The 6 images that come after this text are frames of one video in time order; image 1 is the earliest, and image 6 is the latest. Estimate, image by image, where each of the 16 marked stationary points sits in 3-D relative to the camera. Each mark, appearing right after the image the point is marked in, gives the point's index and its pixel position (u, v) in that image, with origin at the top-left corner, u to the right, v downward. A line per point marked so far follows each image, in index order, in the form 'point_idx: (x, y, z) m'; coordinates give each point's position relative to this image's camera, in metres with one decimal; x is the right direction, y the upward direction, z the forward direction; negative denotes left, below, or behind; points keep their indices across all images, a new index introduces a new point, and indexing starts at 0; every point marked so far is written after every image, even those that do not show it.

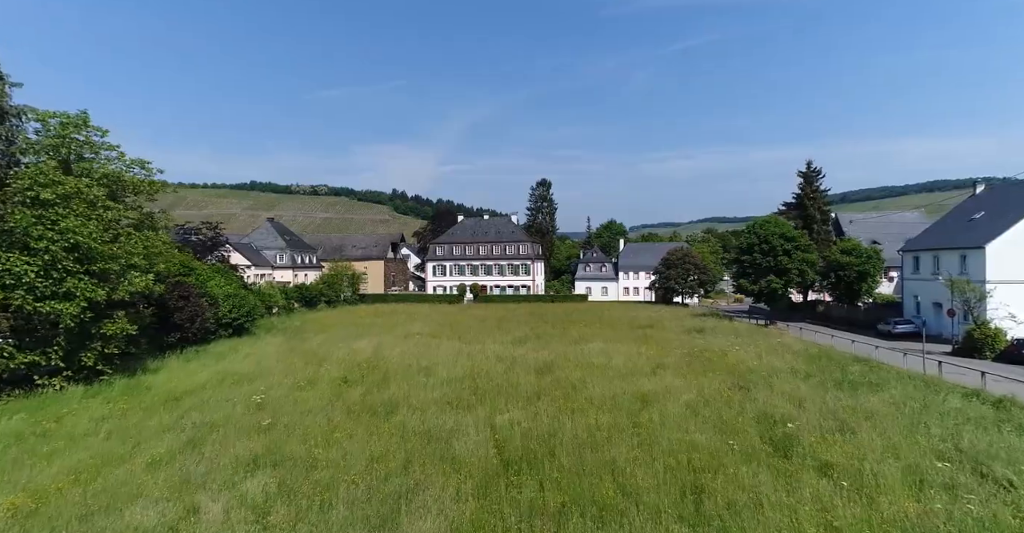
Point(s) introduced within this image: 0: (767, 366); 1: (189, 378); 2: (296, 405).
0: (+7.1, -2.7, +15.7) m
1: (-9.6, -3.3, +16.7) m
2: (-4.9, -3.1, +12.7) m
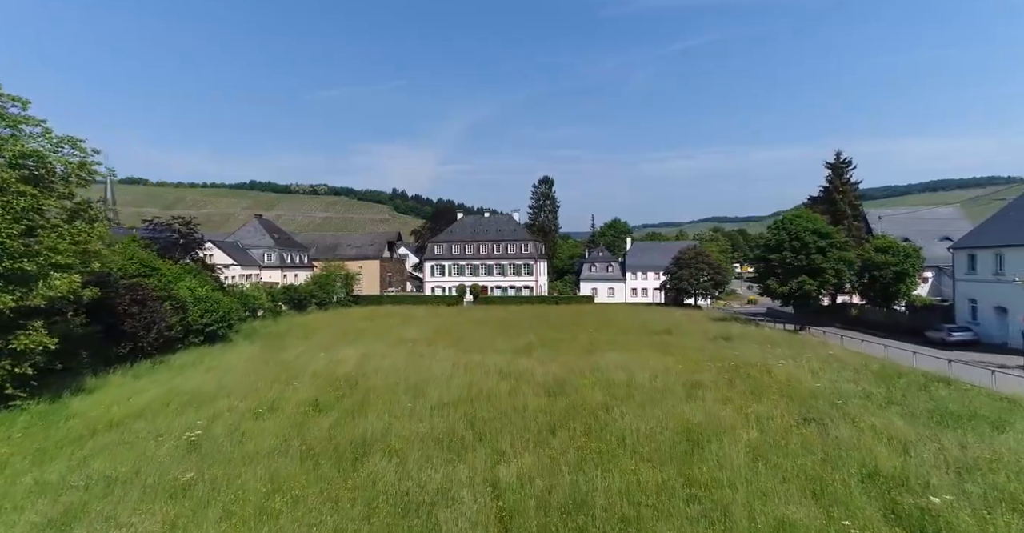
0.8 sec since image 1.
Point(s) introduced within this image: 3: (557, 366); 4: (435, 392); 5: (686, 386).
0: (+7.2, -2.7, +12.8) m
1: (-9.5, -3.3, +13.9) m
2: (-4.7, -3.1, +9.8) m
3: (+1.5, -3.2, +18.0) m
4: (-2.0, -3.2, +14.4) m
5: (+4.4, -3.0, +14.3) m
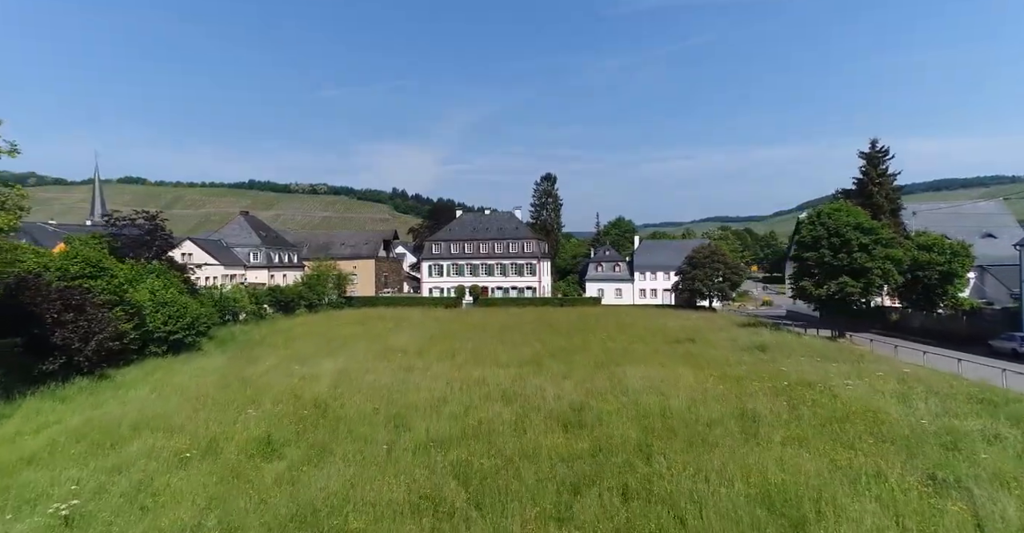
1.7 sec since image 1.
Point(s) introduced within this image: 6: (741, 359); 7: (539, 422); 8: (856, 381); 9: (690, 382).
0: (+7.3, -2.7, +9.8) m
1: (-9.3, -3.3, +10.9) m
2: (-4.6, -3.1, +6.9) m
3: (+1.6, -3.2, +15.0) m
4: (-1.8, -3.2, +11.4) m
5: (+4.5, -3.0, +11.3) m
6: (+7.7, -3.1, +18.8) m
7: (+0.5, -3.2, +11.6) m
8: (+8.2, -2.7, +13.4) m
9: (+4.8, -3.1, +15.2) m
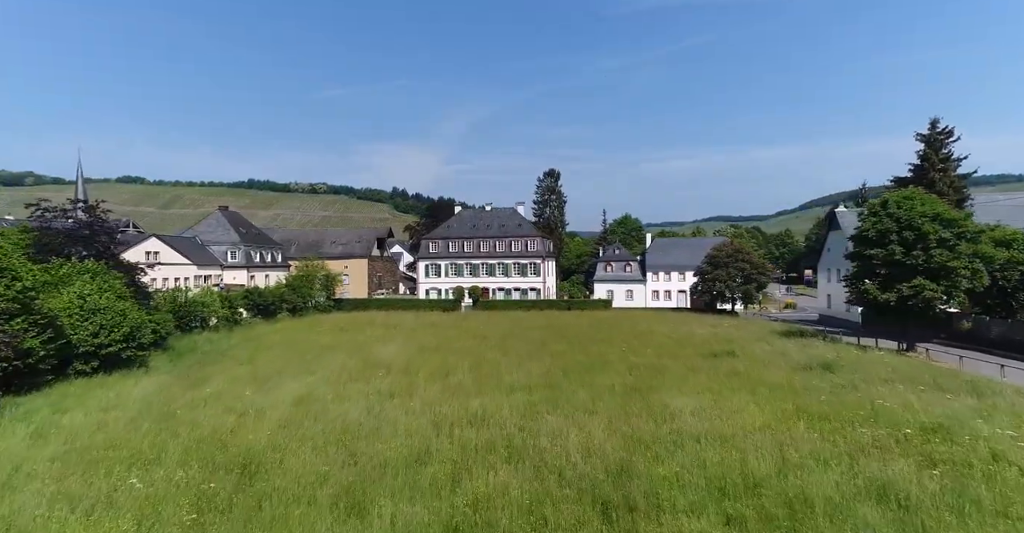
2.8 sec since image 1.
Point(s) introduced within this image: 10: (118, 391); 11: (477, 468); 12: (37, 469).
0: (+7.5, -2.7, +5.8) m
1: (-9.2, -3.3, +6.9) m
2: (-4.4, -3.1, +2.8) m
3: (+1.8, -3.2, +10.9) m
4: (-1.7, -3.2, +7.4) m
5: (+4.7, -3.0, +7.2) m
6: (+7.8, -3.1, +14.8) m
7: (+0.7, -3.2, +7.6) m
8: (+8.3, -2.7, +9.3) m
9: (+5.0, -3.1, +11.1) m
10: (-10.7, -3.5, +15.4) m
11: (-0.6, -3.2, +9.0) m
12: (-7.4, -3.3, +8.8) m
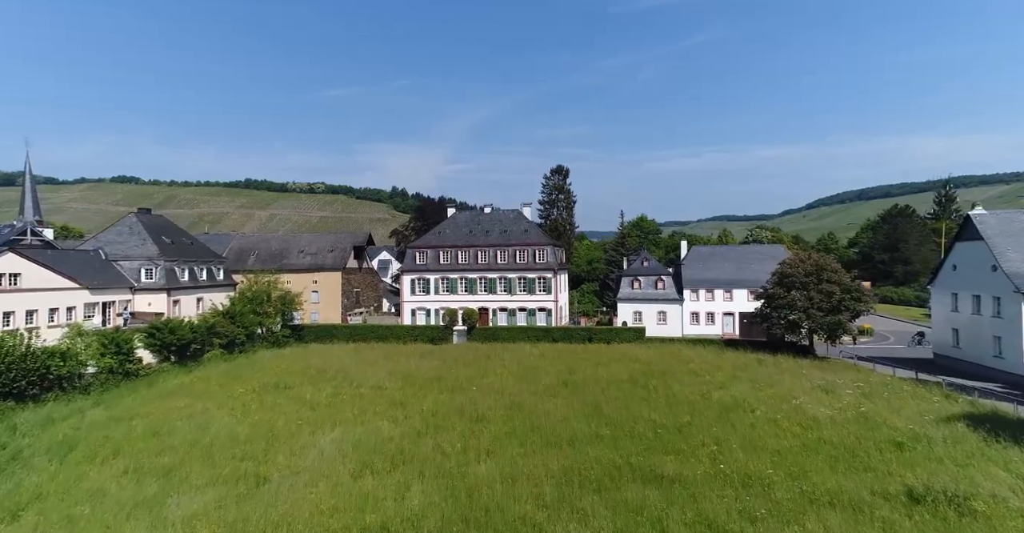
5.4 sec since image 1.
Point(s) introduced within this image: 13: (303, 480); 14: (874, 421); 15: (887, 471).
0: (+7.7, -3.9, -4.4) m
1: (-8.9, -4.5, -3.3) m
2: (-4.2, -4.3, -7.4) m
3: (+2.0, -4.4, +0.7) m
4: (-1.5, -4.4, -2.8) m
5: (+4.9, -4.2, -3.0) m
6: (+8.1, -4.3, +4.5) m
7: (+0.9, -4.4, -2.7) m
8: (+8.6, -3.9, -0.9) m
9: (+5.2, -4.3, +0.9) m
10: (-10.5, -4.7, +5.2) m
11: (-0.3, -4.4, -1.2) m
12: (-7.2, -4.5, -1.4) m
13: (-4.8, -4.8, +12.7) m
14: (+10.2, -4.3, +15.7) m
15: (+8.2, -4.4, +12.0) m
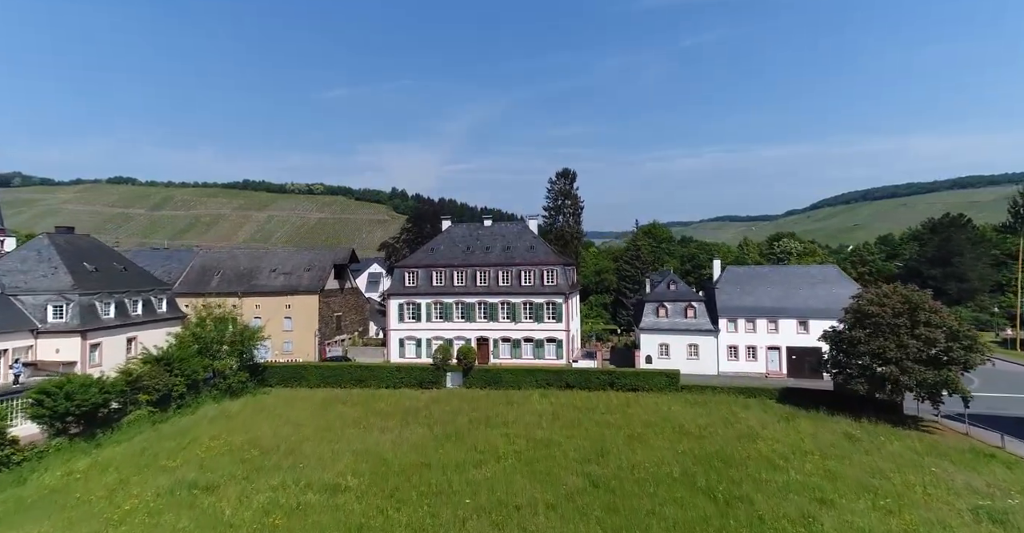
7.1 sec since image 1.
0: (+7.9, -5.5, -11.2) m
1: (-8.7, -6.1, -10.0) m
2: (-4.0, -5.9, -14.1) m
3: (+2.2, -6.0, -6.0) m
4: (-1.2, -6.0, -9.5) m
5: (+5.2, -5.8, -9.7) m
6: (+8.3, -5.8, -2.2) m
7: (+1.2, -6.0, -9.4) m
8: (+8.8, -5.5, -7.7) m
9: (+5.4, -5.9, -5.8) m
10: (-10.3, -6.3, -1.5) m
11: (-0.1, -6.0, -7.9) m
12: (-7.0, -6.1, -8.1) m
13: (-4.5, -6.4, +6.0) m
14: (+10.5, -5.9, +9.0) m
15: (+8.4, -6.0, +5.3) m
